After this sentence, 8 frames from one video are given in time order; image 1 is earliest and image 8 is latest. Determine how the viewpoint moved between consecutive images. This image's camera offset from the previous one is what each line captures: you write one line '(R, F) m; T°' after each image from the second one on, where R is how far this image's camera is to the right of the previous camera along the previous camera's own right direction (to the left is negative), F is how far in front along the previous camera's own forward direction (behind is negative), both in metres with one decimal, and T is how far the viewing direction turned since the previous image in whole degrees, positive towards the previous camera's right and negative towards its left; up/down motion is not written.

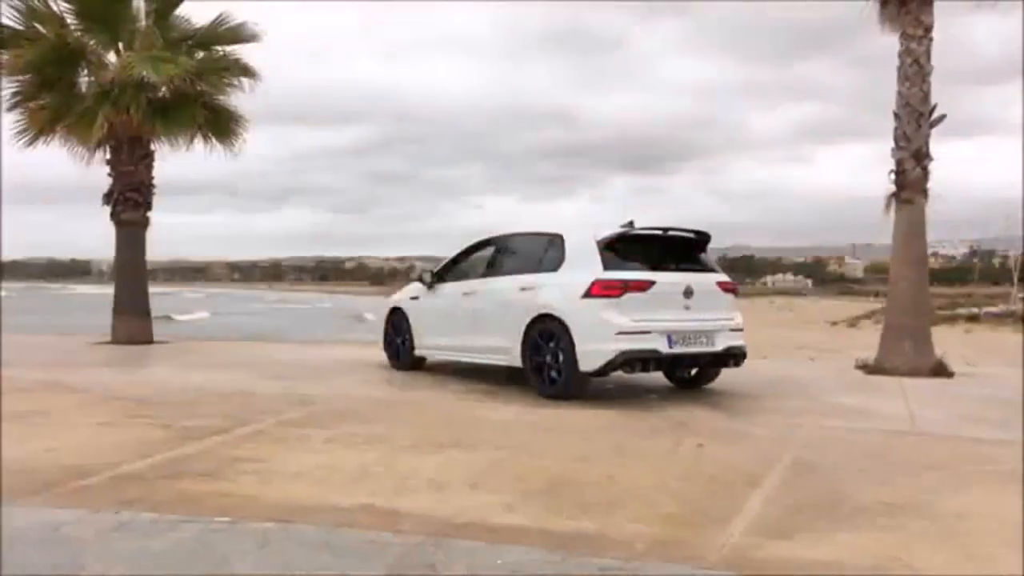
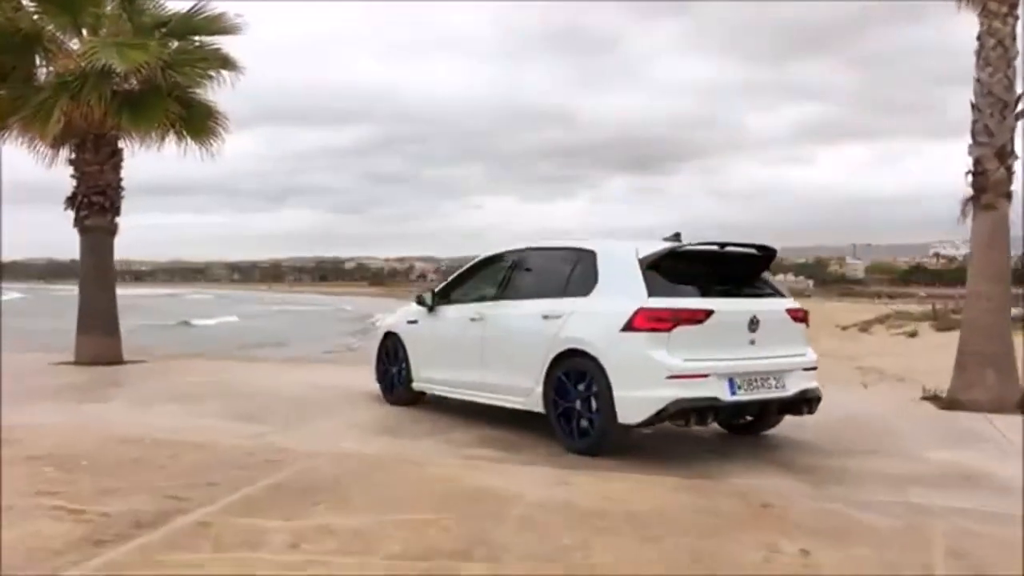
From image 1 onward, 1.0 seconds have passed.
(0.0, +0.5) m; 0°
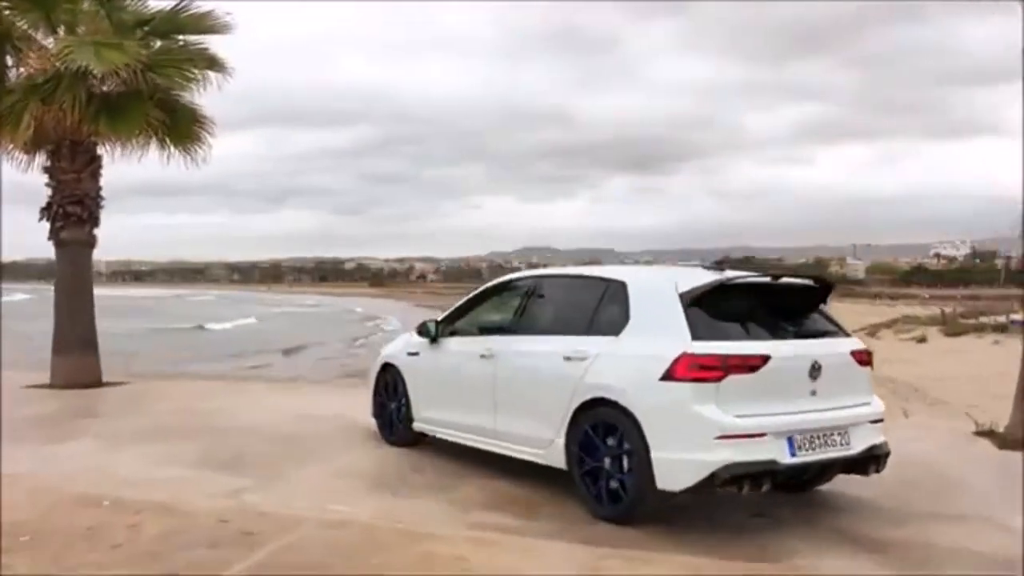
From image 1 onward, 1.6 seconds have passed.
(0.0, +0.3) m; 0°
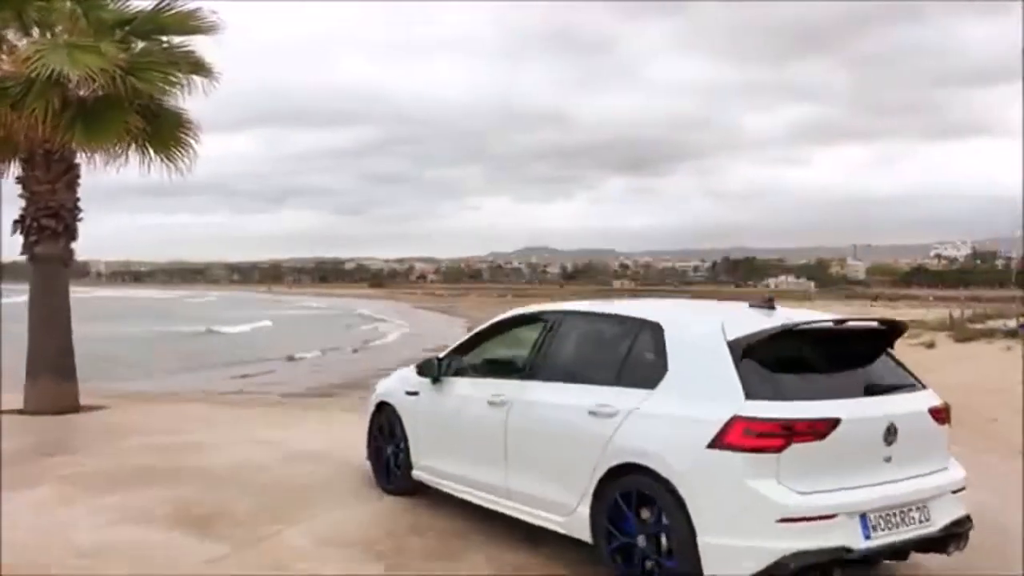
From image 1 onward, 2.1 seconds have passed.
(0.0, +0.3) m; 0°
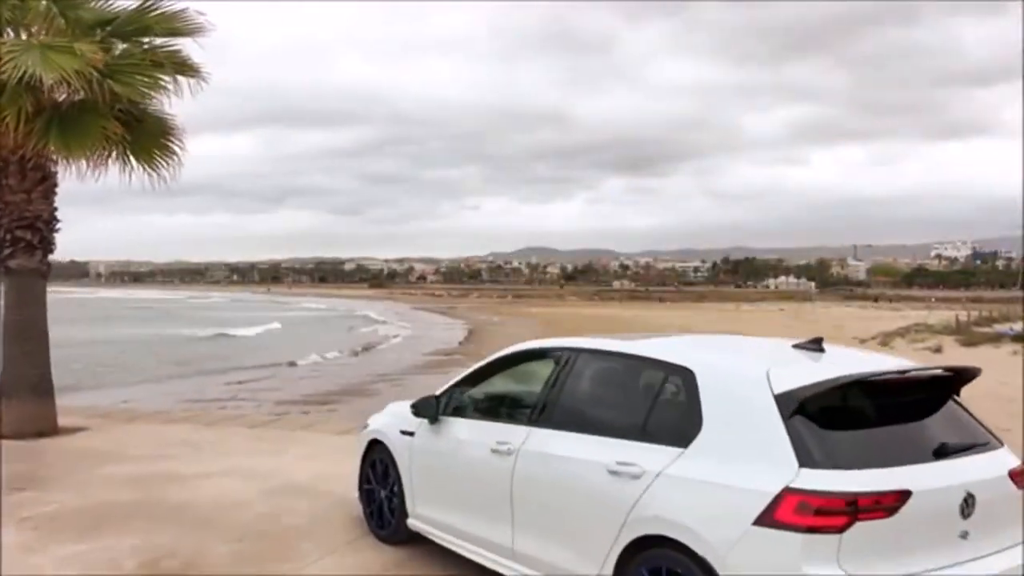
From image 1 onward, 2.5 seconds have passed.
(0.0, +0.2) m; 0°
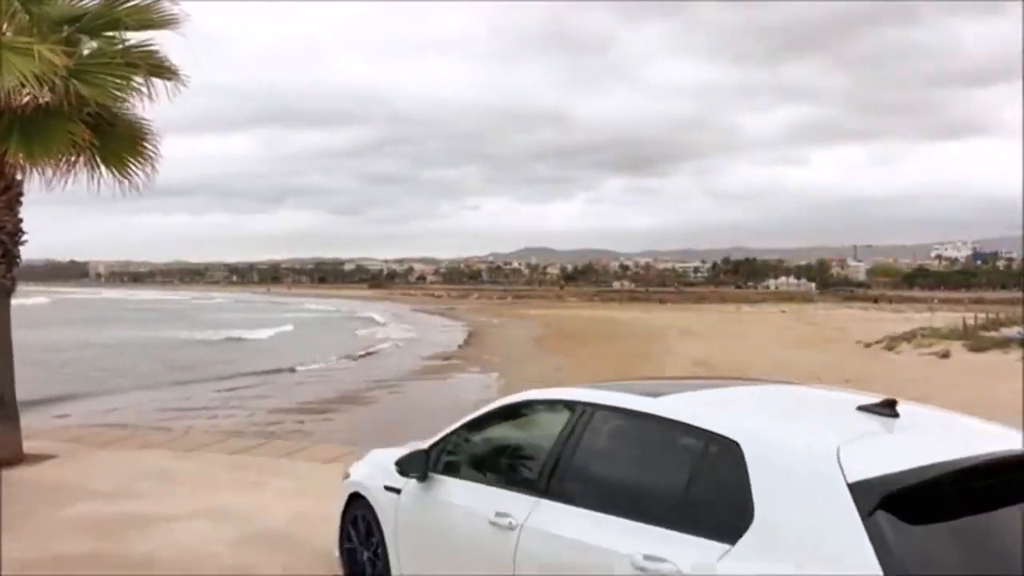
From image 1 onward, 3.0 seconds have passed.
(-0.1, +0.1) m; 0°
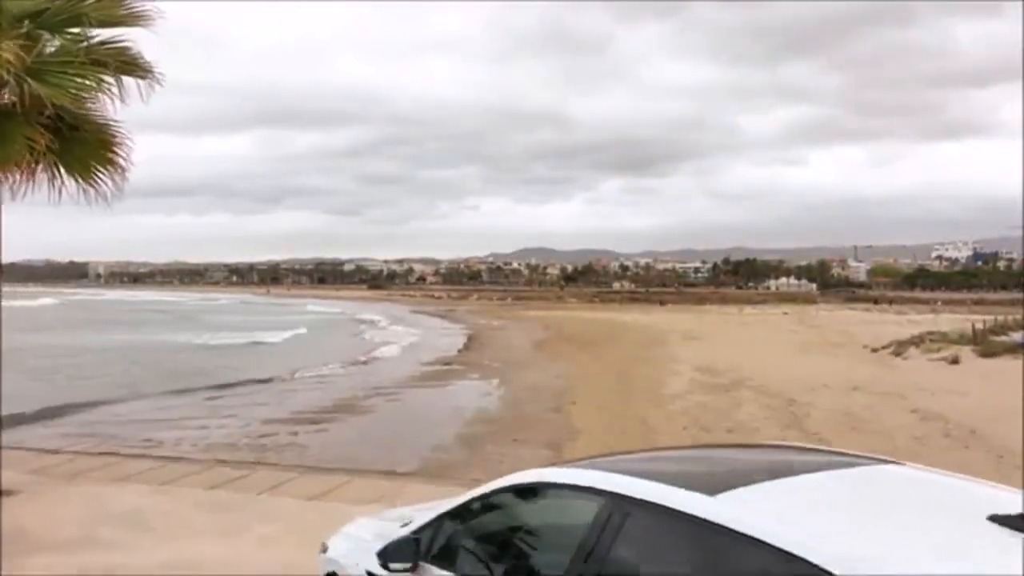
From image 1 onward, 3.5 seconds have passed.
(0.0, +0.3) m; 0°
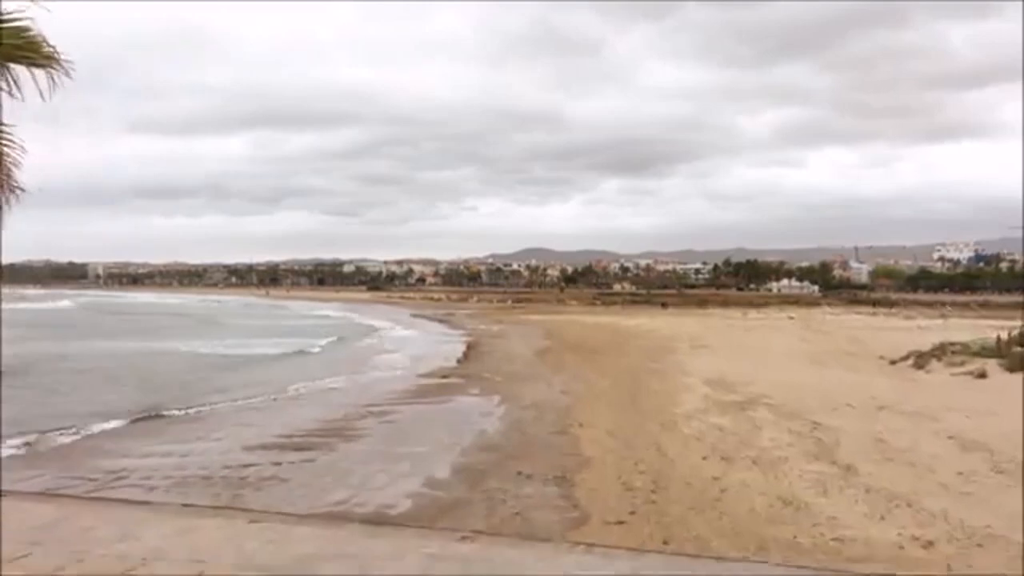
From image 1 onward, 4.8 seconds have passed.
(0.0, +0.9) m; 0°
